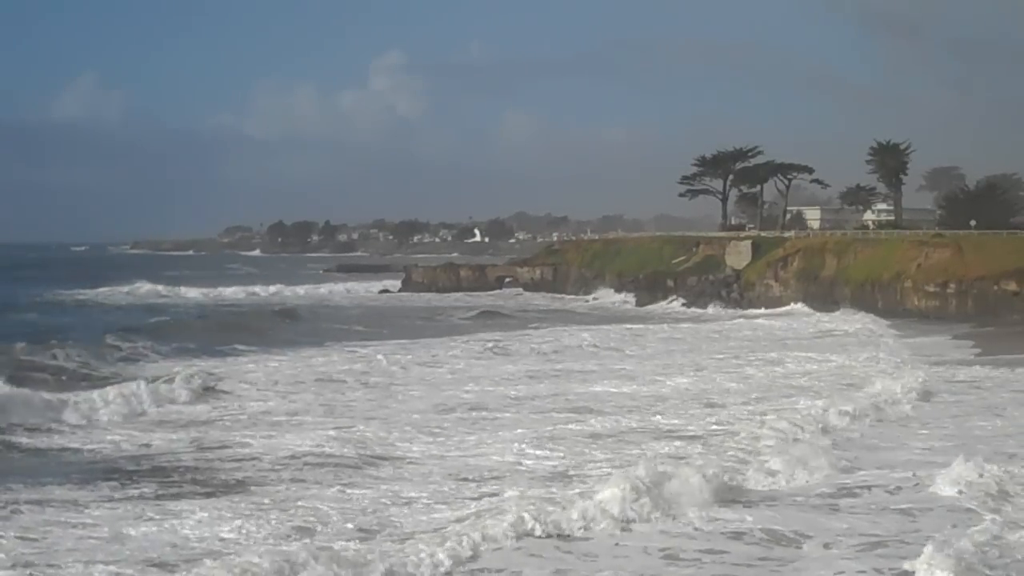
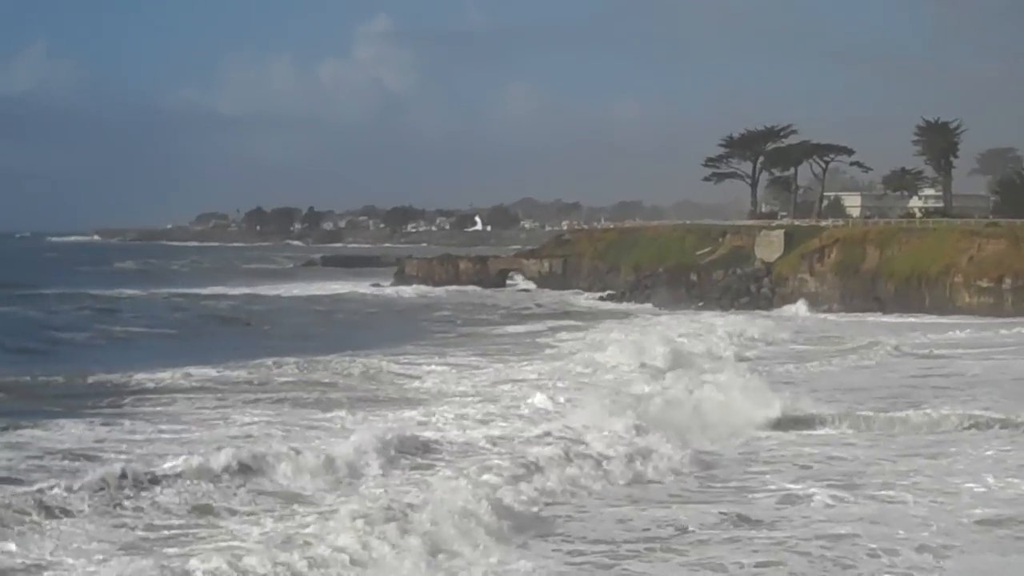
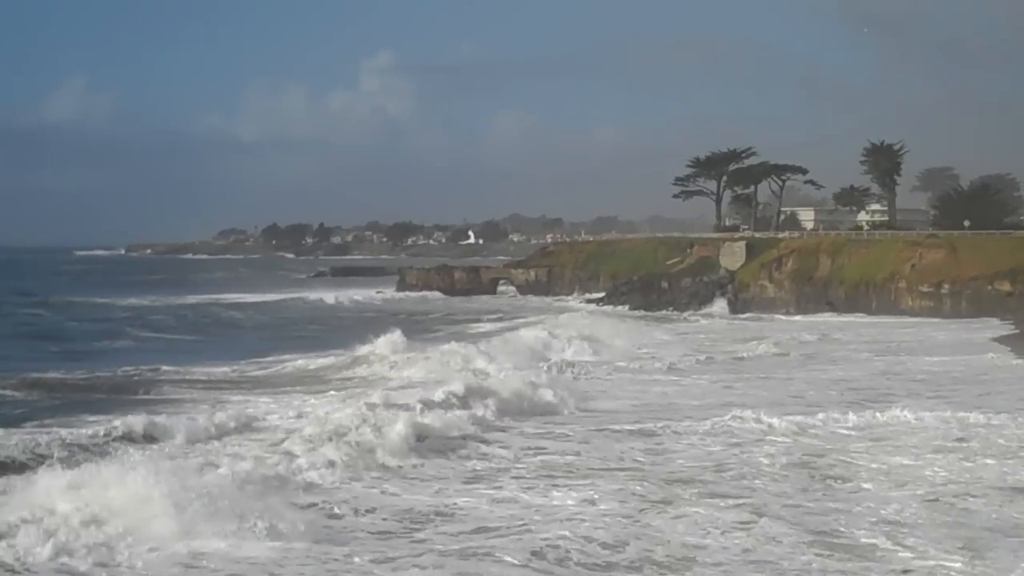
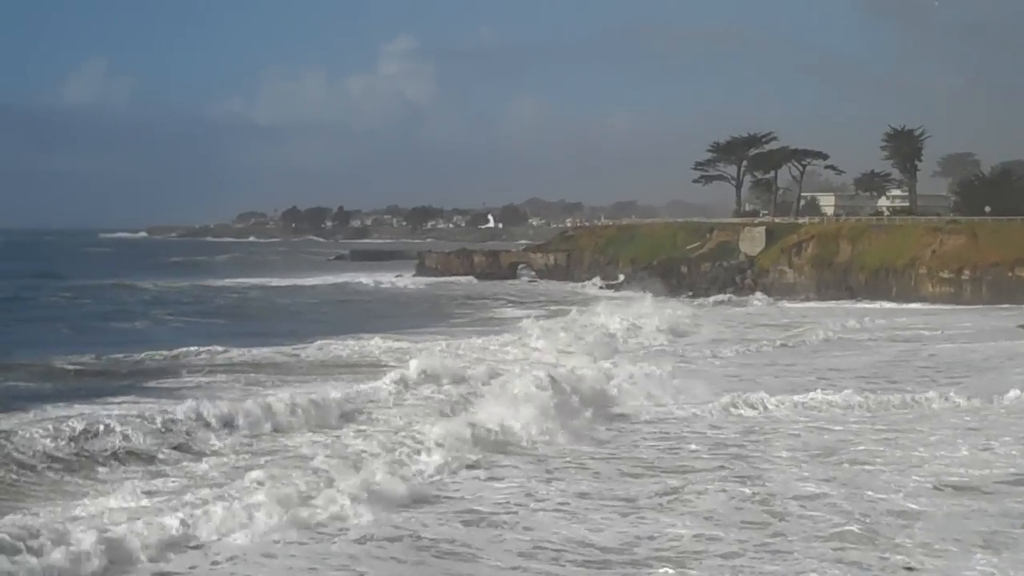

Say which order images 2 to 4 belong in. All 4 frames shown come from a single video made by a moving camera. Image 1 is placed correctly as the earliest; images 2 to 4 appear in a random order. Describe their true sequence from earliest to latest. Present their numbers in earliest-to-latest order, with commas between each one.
3, 4, 2
